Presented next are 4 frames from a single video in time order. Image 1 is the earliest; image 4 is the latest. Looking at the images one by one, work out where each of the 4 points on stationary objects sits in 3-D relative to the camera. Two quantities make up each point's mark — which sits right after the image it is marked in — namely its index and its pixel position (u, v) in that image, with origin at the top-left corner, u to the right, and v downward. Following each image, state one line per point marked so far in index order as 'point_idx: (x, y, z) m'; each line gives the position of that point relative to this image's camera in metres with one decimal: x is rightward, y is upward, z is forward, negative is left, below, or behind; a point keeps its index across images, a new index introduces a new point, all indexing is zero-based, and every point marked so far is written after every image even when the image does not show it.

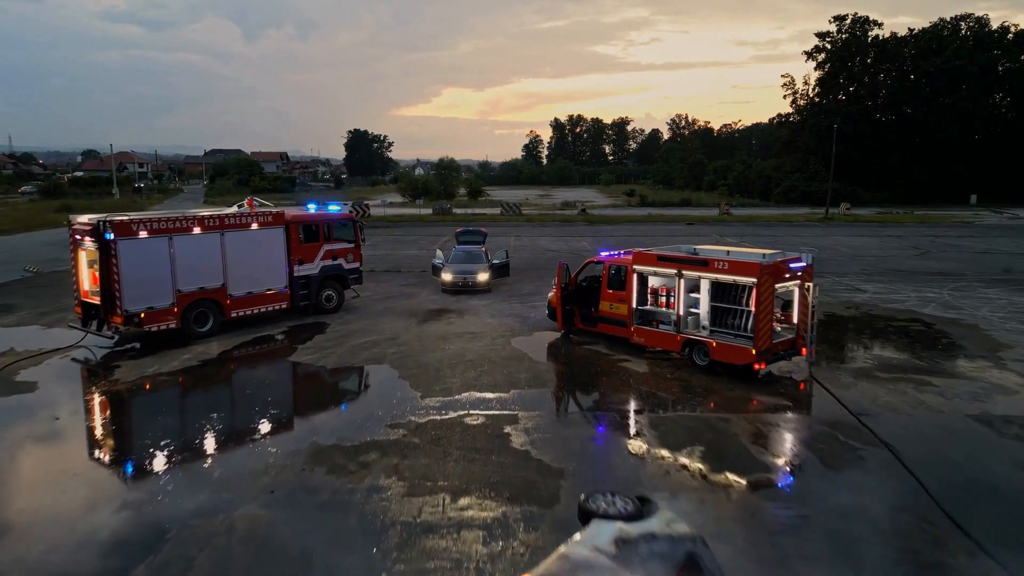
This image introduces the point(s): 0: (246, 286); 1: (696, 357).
0: (-5.0, 0.0, +14.2) m
1: (+2.8, -1.1, +11.8) m
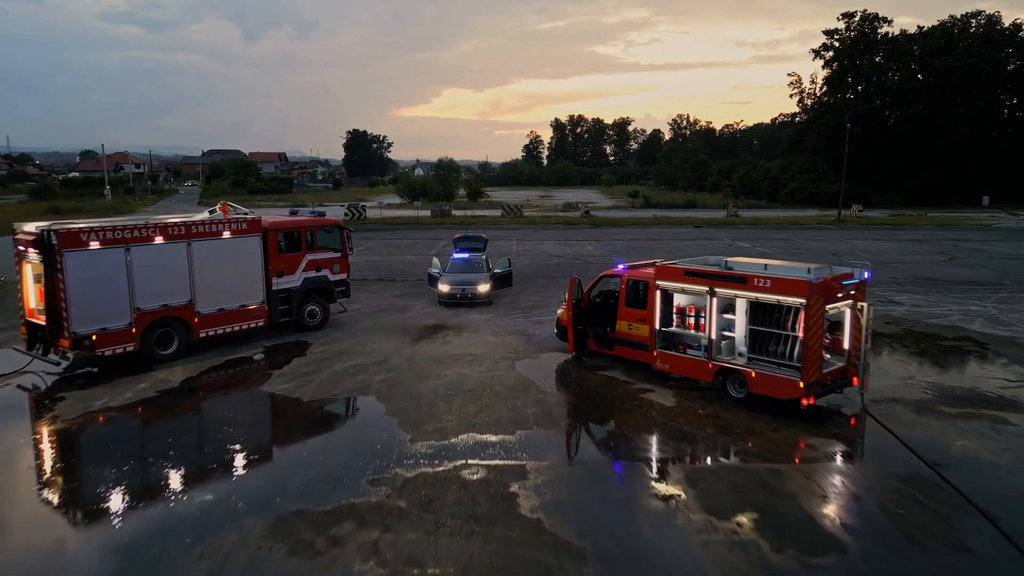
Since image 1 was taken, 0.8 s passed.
0: (-4.9, -0.2, +12.6) m
1: (+2.9, -1.3, +10.2) m
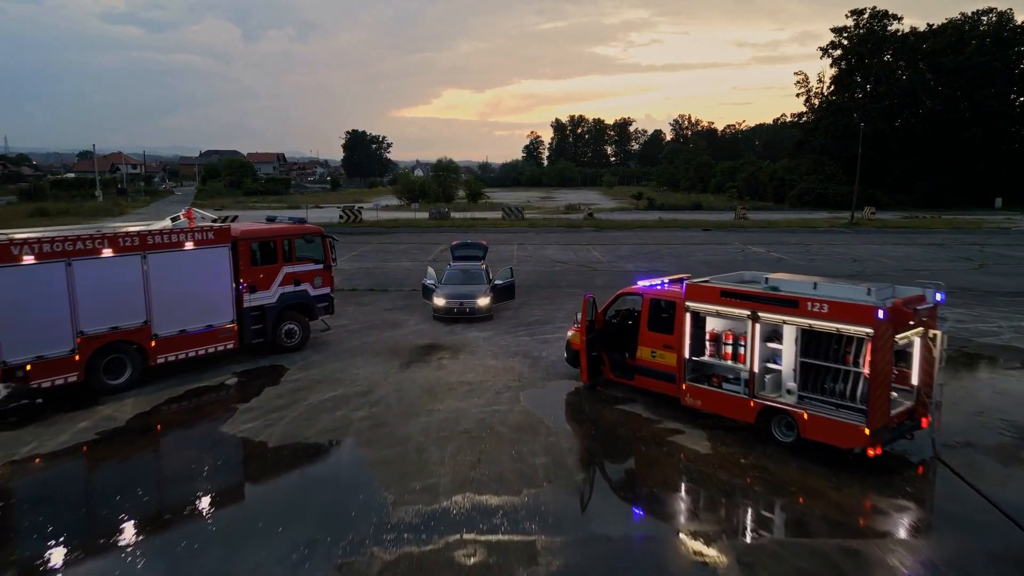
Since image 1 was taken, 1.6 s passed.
0: (-4.8, -0.5, +11.0) m
1: (+3.0, -1.6, +8.6) m
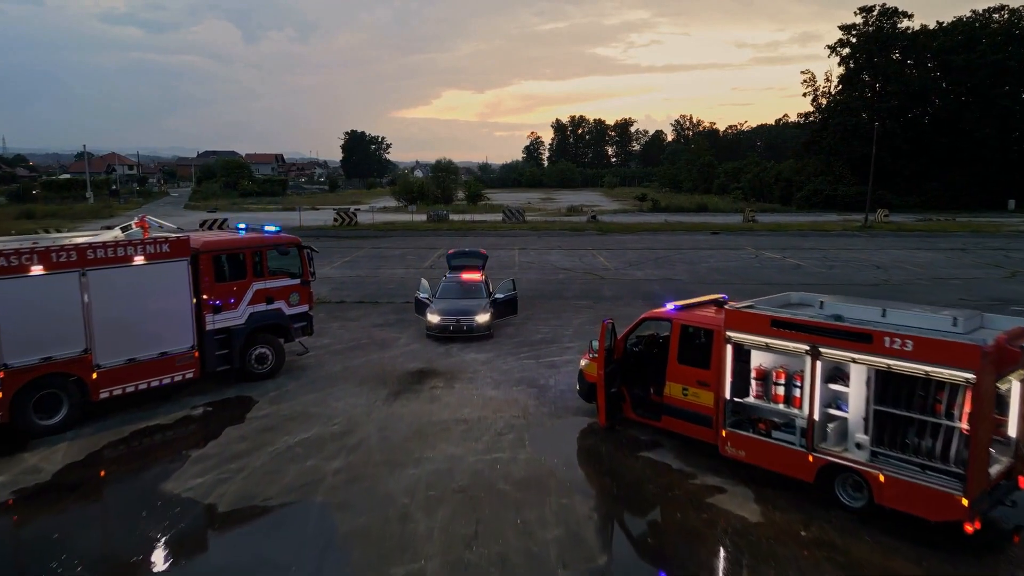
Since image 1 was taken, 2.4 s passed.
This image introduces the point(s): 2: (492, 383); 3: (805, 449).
0: (-4.8, -0.8, +9.5) m
1: (+3.0, -1.9, +7.0) m
2: (-0.3, -1.4, +11.1) m
3: (+2.7, -1.5, +7.1) m
